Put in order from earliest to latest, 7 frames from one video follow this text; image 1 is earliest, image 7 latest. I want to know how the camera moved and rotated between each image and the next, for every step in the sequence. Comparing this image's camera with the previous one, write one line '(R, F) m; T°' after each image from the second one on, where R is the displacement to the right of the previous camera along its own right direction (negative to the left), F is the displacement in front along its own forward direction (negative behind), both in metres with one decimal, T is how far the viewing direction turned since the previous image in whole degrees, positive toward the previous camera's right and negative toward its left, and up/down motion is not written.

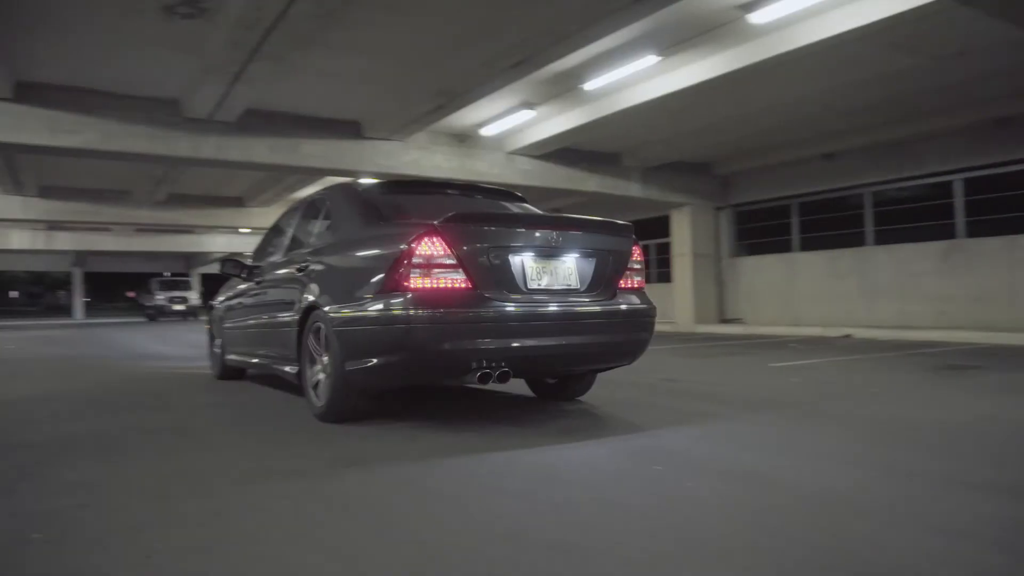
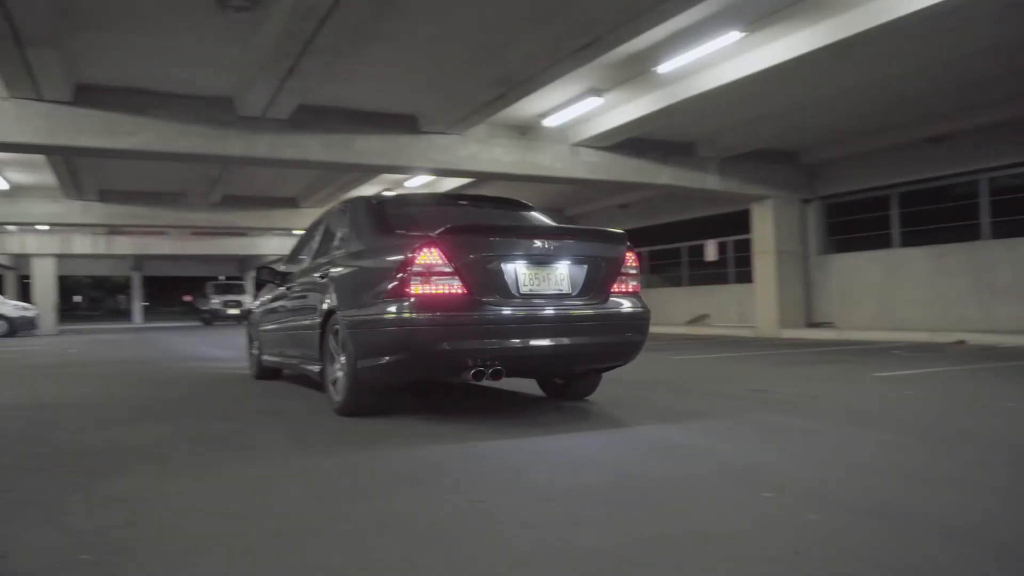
(-0.2, +1.0) m; -4°
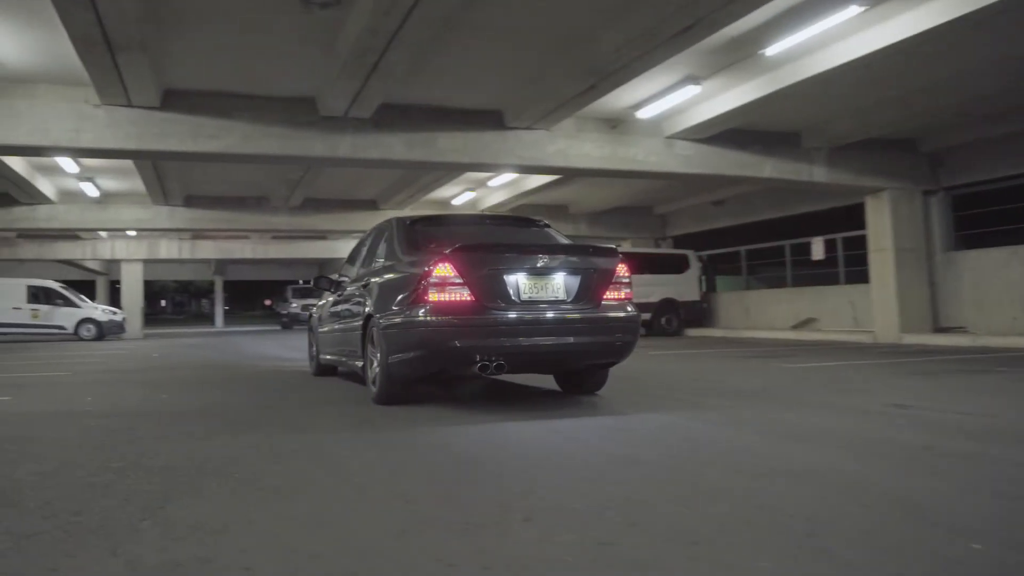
(-0.4, +0.7) m; -5°
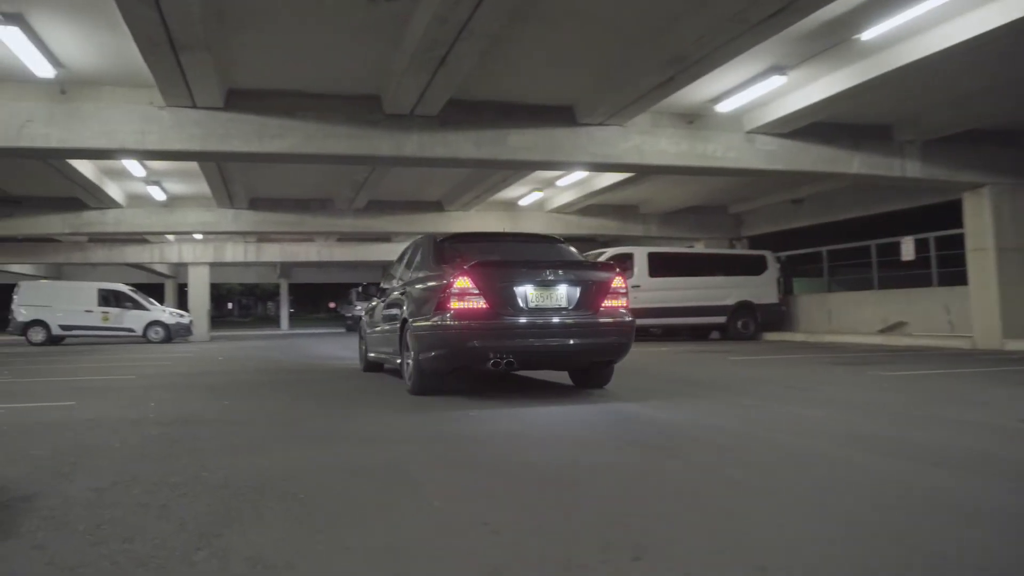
(-0.2, +0.5) m; -4°
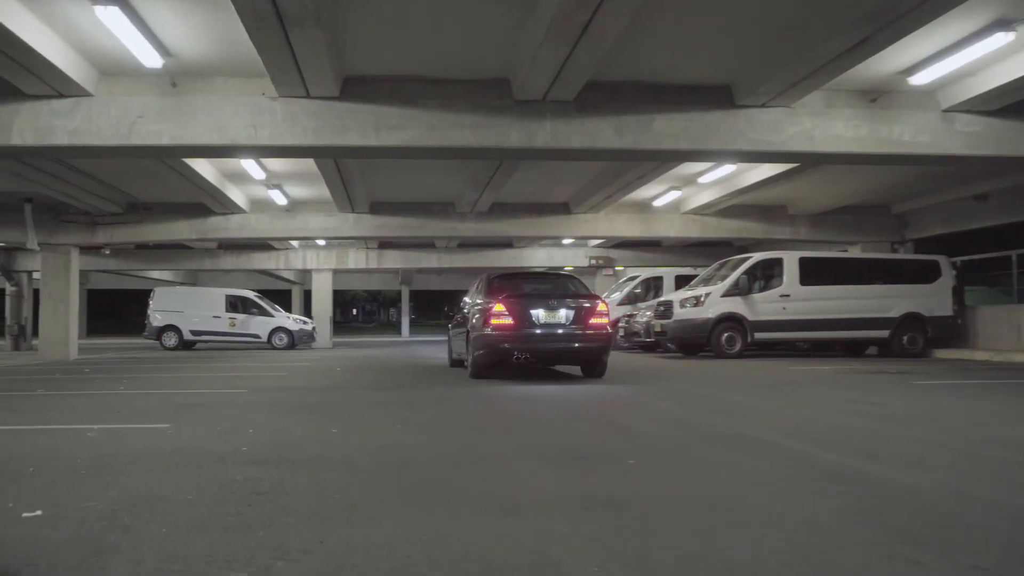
(-0.4, +1.5) m; -8°
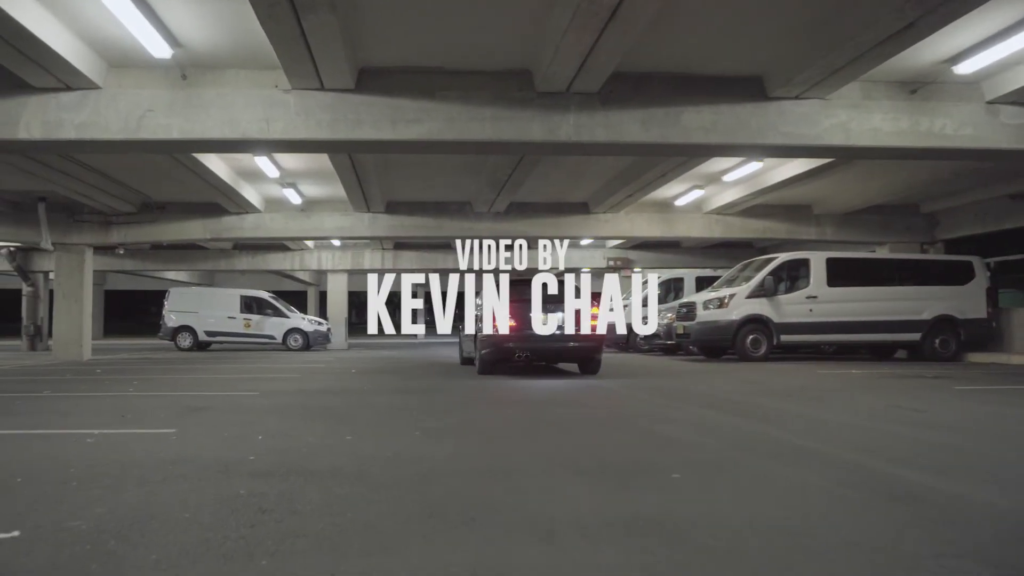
(-0.1, +0.4) m; -1°
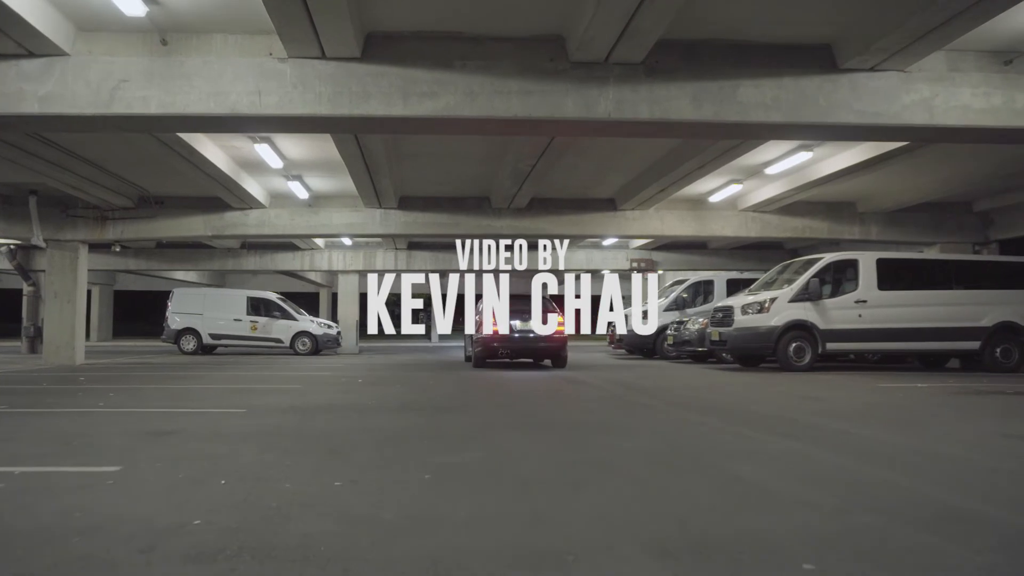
(-0.2, +1.4) m; -1°
